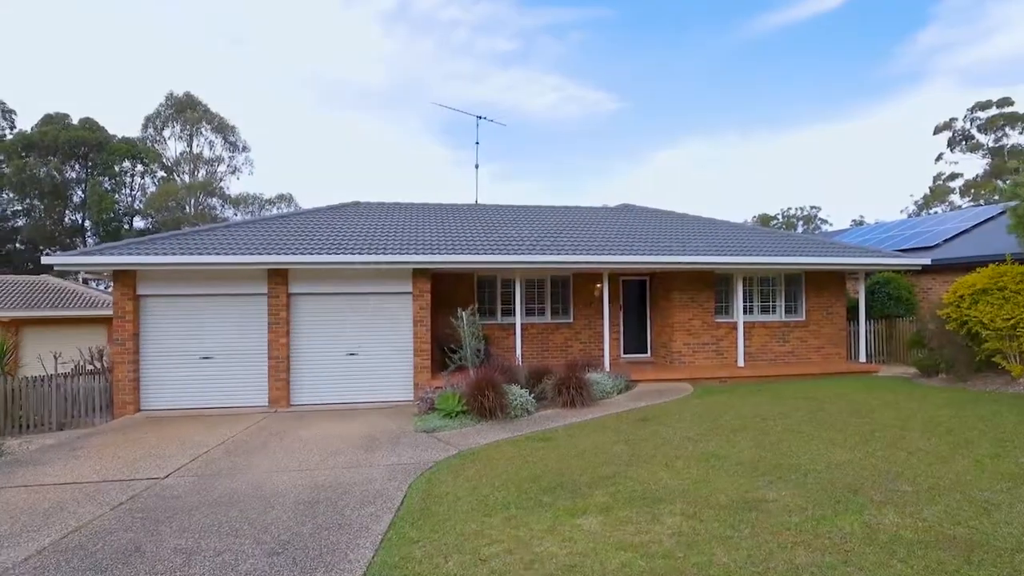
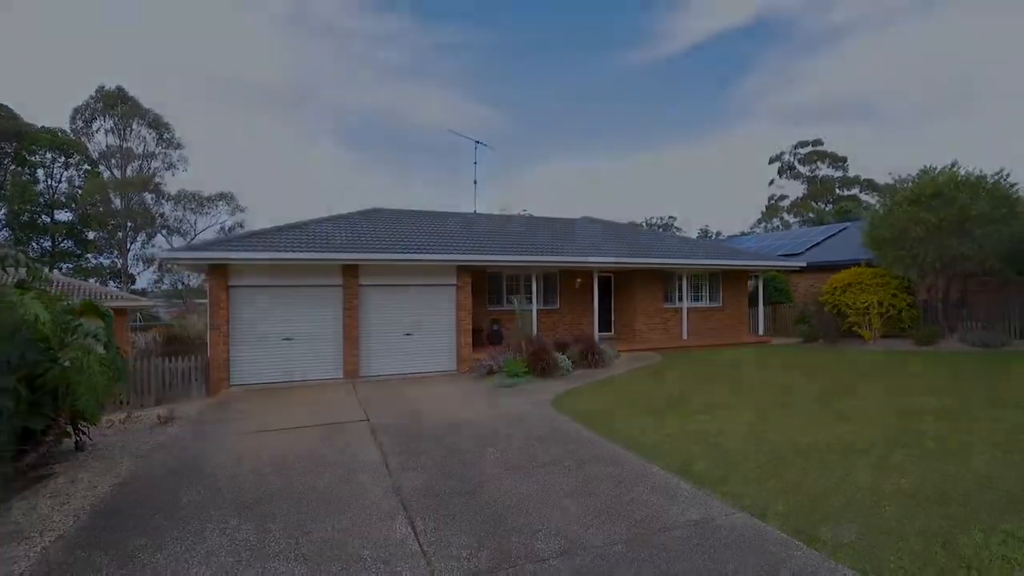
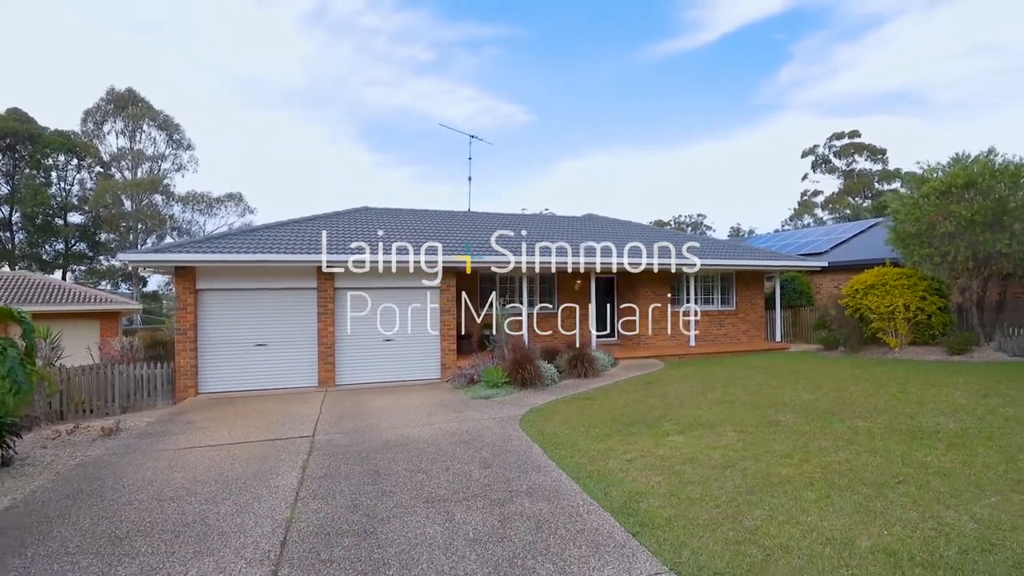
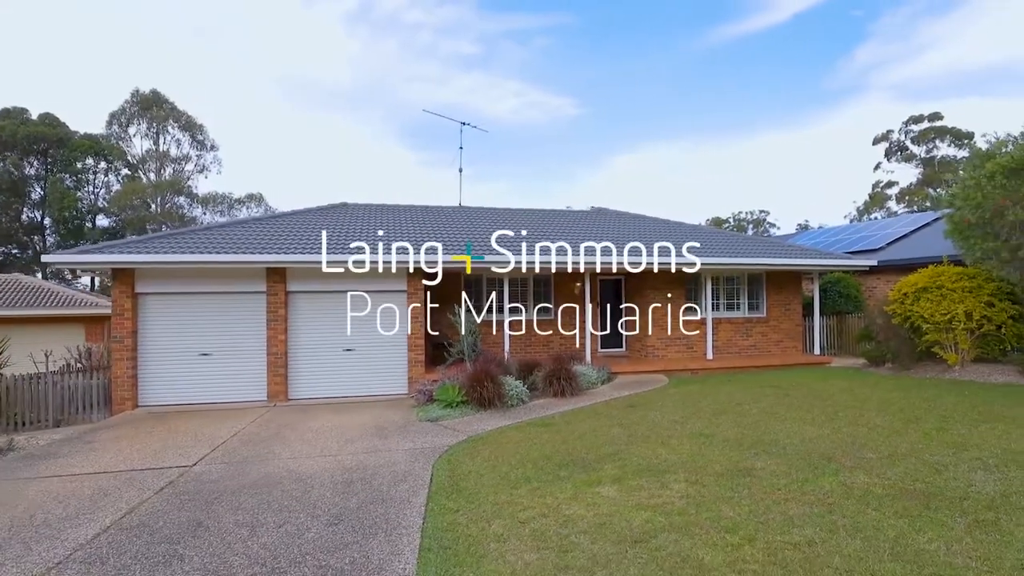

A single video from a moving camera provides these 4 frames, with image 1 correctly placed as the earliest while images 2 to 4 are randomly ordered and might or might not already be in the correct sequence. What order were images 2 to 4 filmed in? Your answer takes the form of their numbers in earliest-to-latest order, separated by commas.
4, 3, 2
